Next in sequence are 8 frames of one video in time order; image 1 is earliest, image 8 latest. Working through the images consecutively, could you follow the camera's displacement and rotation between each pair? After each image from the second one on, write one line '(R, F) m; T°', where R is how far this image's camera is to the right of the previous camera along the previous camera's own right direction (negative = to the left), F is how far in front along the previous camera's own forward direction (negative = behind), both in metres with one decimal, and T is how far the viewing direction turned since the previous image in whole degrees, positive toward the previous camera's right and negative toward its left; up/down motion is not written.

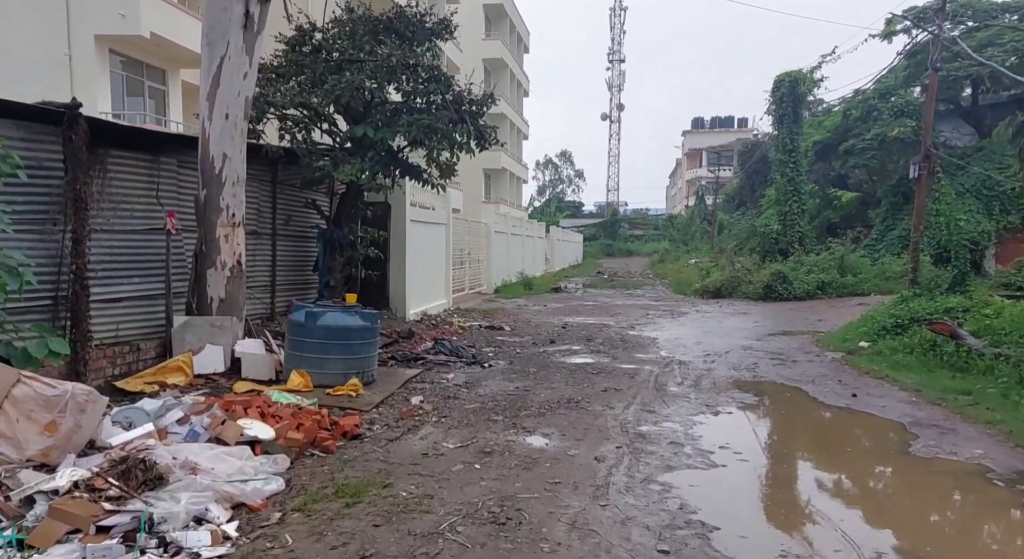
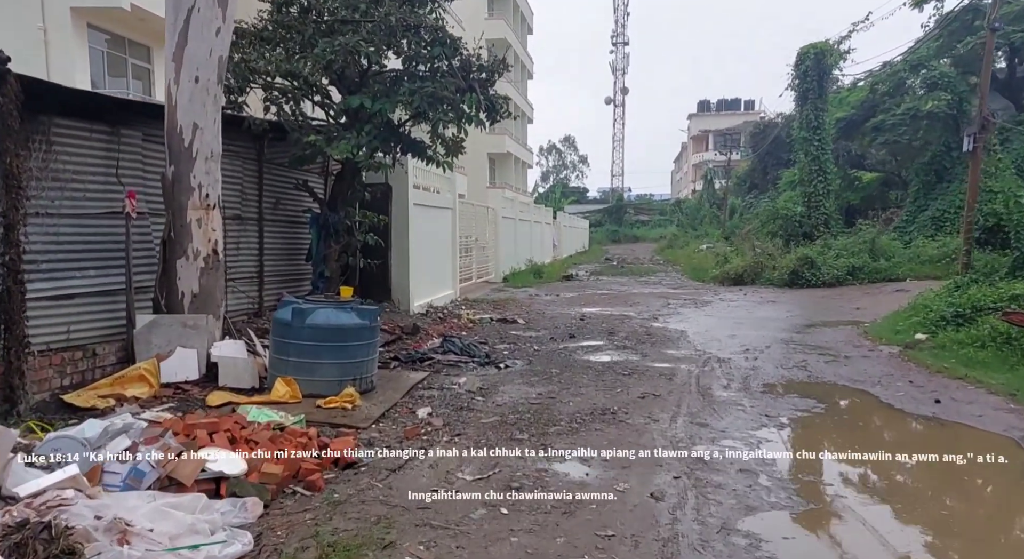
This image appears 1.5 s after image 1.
(-0.2, +1.0) m; 0°
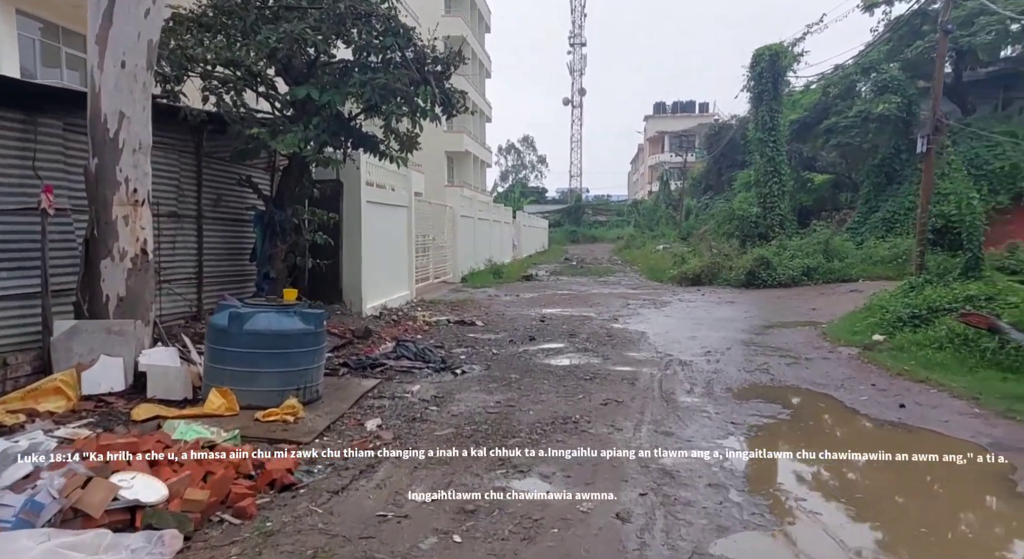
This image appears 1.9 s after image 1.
(0.0, +0.3) m; +3°
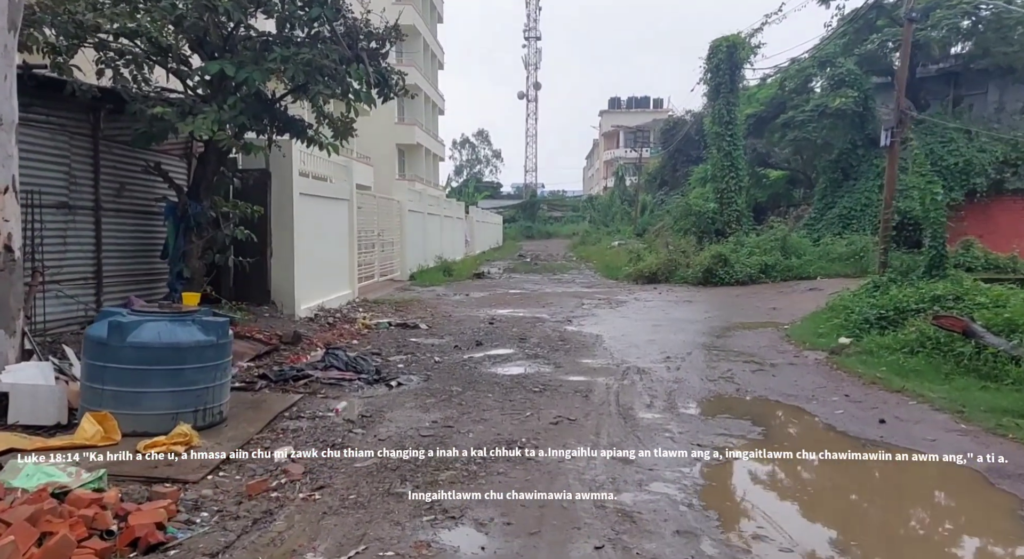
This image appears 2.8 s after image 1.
(+0.1, +0.7) m; +4°
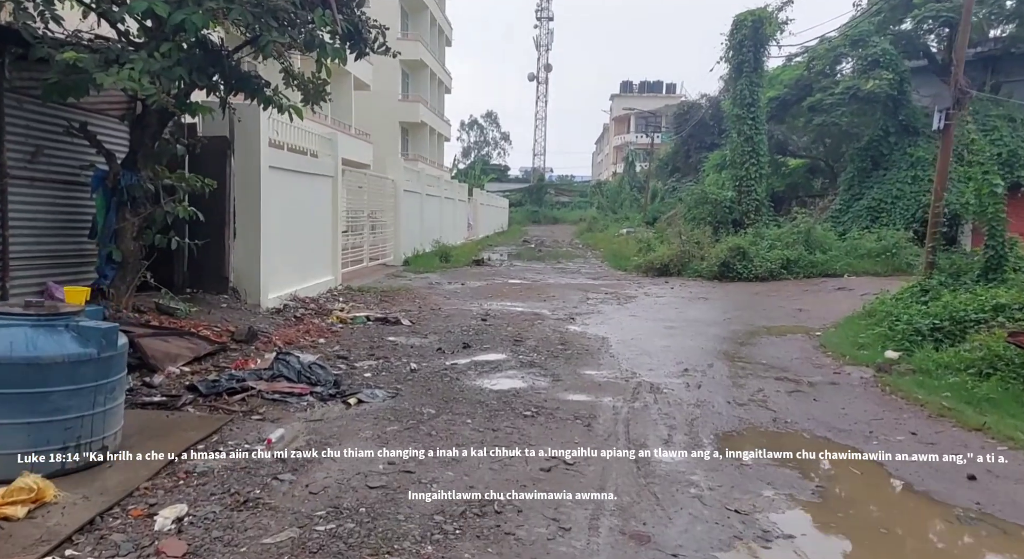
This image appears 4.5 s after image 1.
(+0.1, +1.2) m; 0°
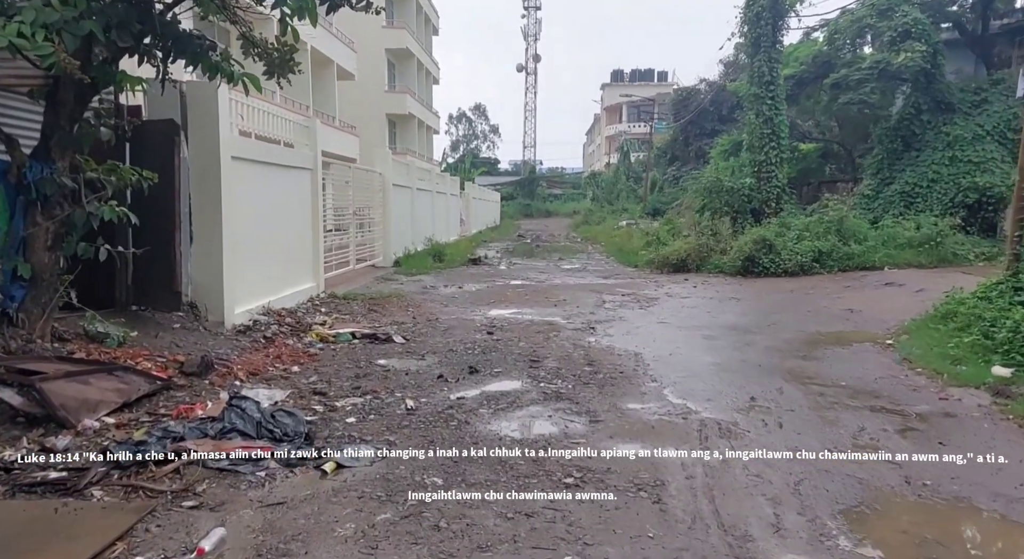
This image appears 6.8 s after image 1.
(-0.2, +1.4) m; +1°
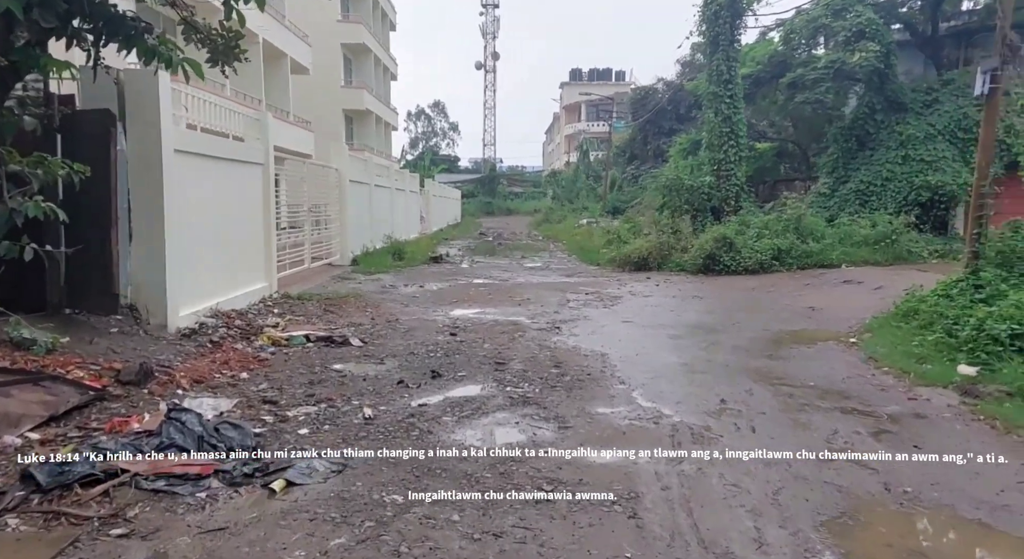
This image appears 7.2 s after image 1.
(0.0, +0.3) m; +3°
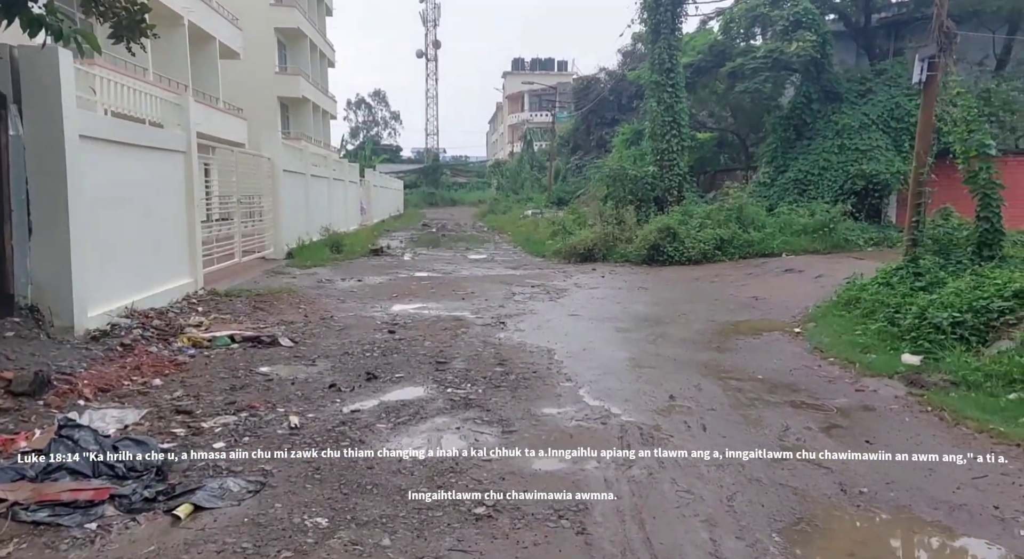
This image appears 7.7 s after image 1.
(0.0, +0.3) m; +4°
